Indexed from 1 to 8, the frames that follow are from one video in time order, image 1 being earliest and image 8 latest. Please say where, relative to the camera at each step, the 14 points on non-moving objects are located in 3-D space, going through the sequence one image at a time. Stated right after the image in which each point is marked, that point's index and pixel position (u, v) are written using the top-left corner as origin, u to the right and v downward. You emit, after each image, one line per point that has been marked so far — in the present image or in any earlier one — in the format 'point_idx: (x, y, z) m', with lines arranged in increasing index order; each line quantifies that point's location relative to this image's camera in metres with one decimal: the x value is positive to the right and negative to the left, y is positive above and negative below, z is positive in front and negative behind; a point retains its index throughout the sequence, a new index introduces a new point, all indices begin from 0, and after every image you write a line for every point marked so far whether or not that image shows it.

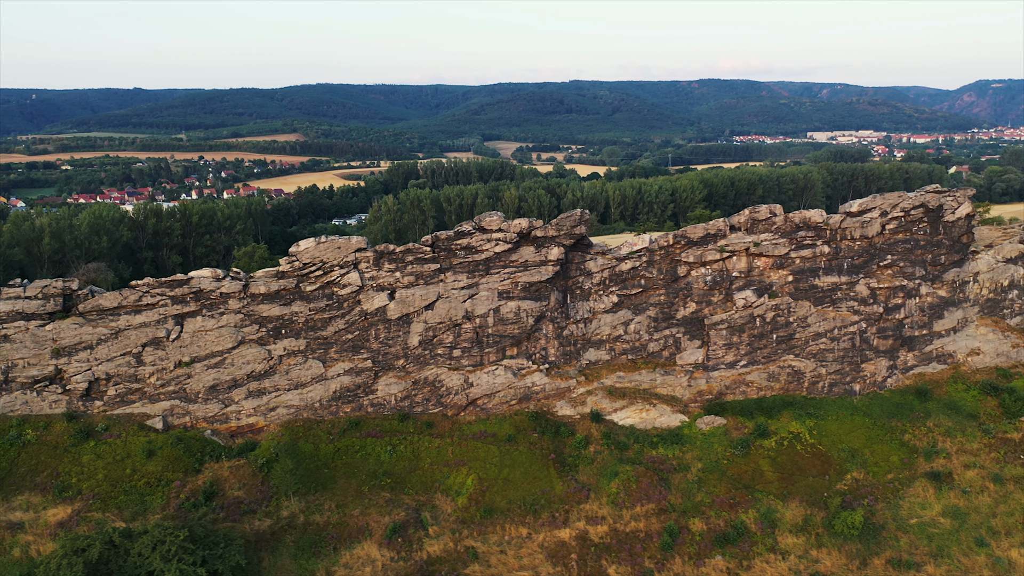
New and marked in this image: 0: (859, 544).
0: (+7.1, -5.2, +17.0) m
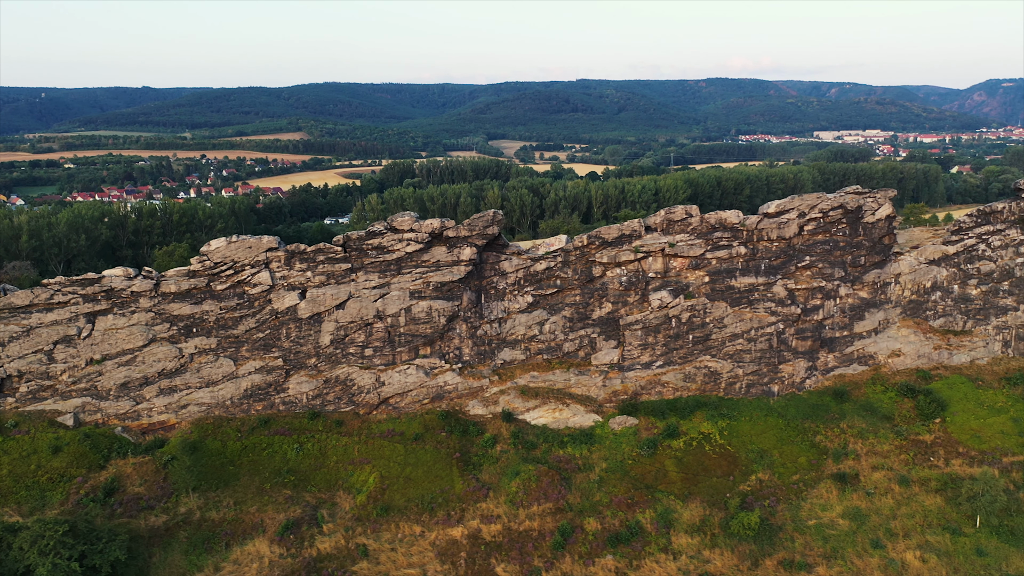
0: (+5.0, -5.3, +17.1) m
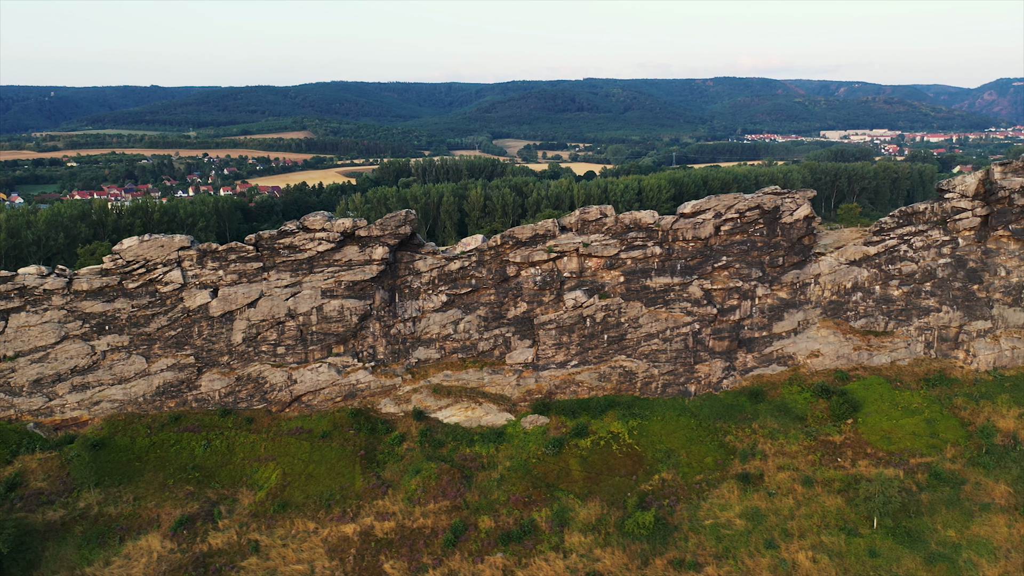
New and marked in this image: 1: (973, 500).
0: (+2.8, -5.3, +17.1) m
1: (+10.1, -4.7, +18.3) m
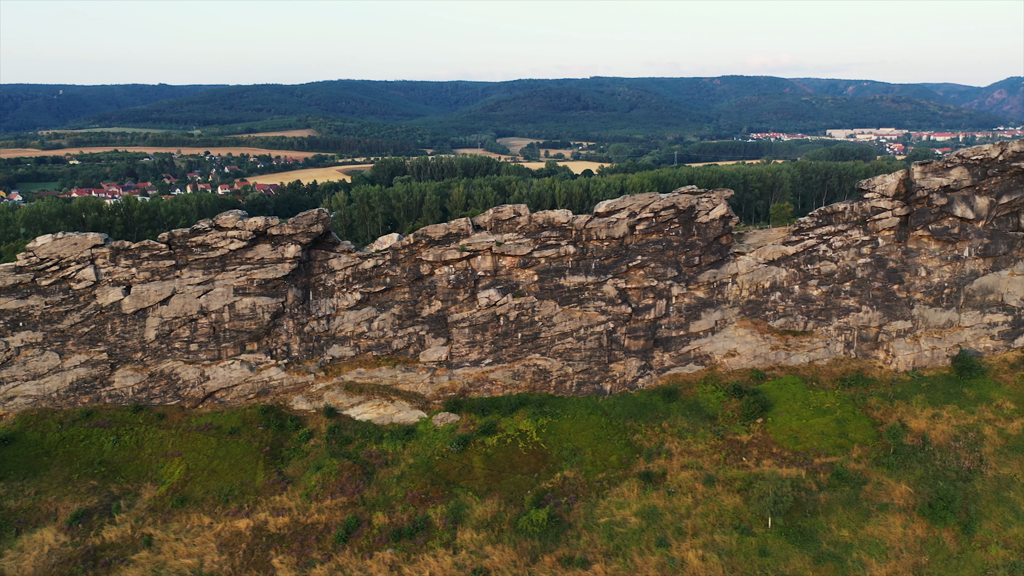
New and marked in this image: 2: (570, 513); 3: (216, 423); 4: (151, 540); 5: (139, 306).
0: (+0.5, -5.2, +17.3) m
1: (+7.9, -4.7, +18.3) m
2: (+1.3, -4.9, +18.0) m
3: (-7.0, -3.2, +19.9) m
4: (-7.3, -5.1, +16.8) m
5: (-9.0, -0.4, +19.9) m
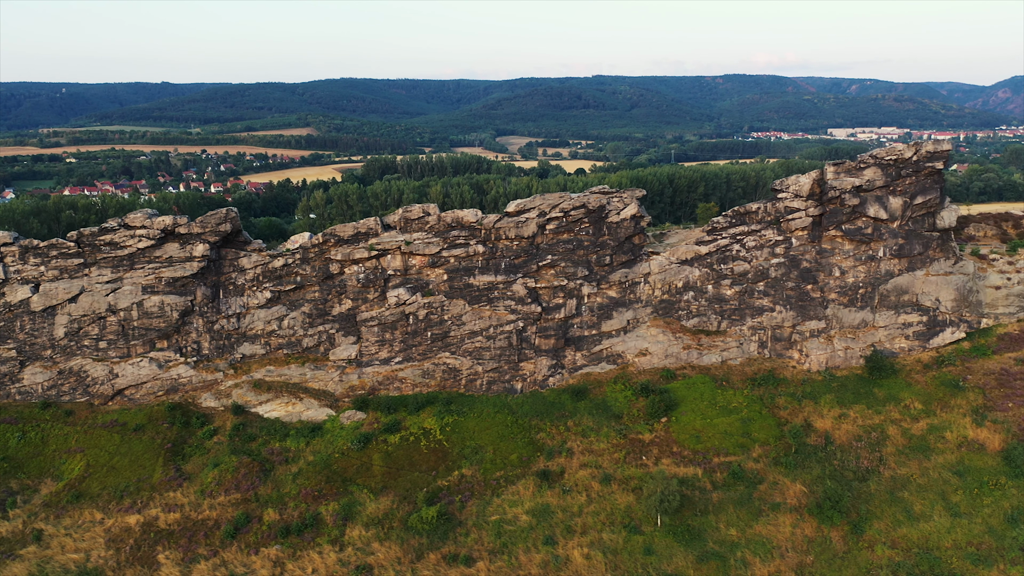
0: (-1.8, -5.2, +17.4) m
1: (+5.6, -4.7, +18.4) m
2: (-1.1, -4.8, +18.2) m
3: (-9.4, -3.2, +20.1) m
4: (-9.7, -5.1, +17.0) m
5: (-11.3, -0.4, +20.1) m
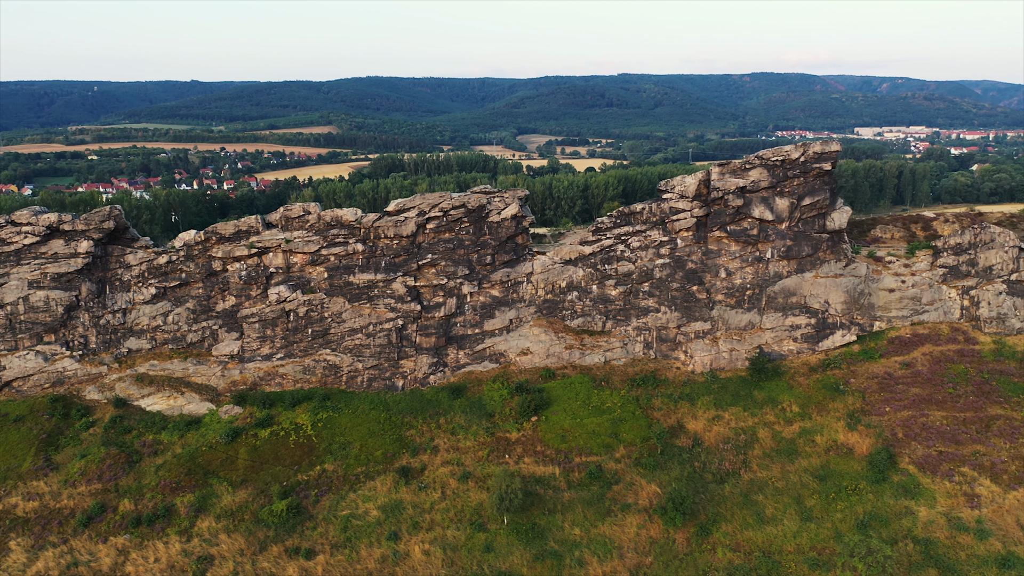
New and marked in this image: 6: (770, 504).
0: (-5.1, -5.2, +17.7) m
1: (+2.3, -4.7, +18.4) m
2: (-4.4, -4.8, +18.4) m
3: (-12.5, -3.0, +20.7) m
4: (-13.0, -4.9, +17.6) m
5: (-14.4, -0.2, +20.8) m
6: (+5.7, -4.7, +18.2) m
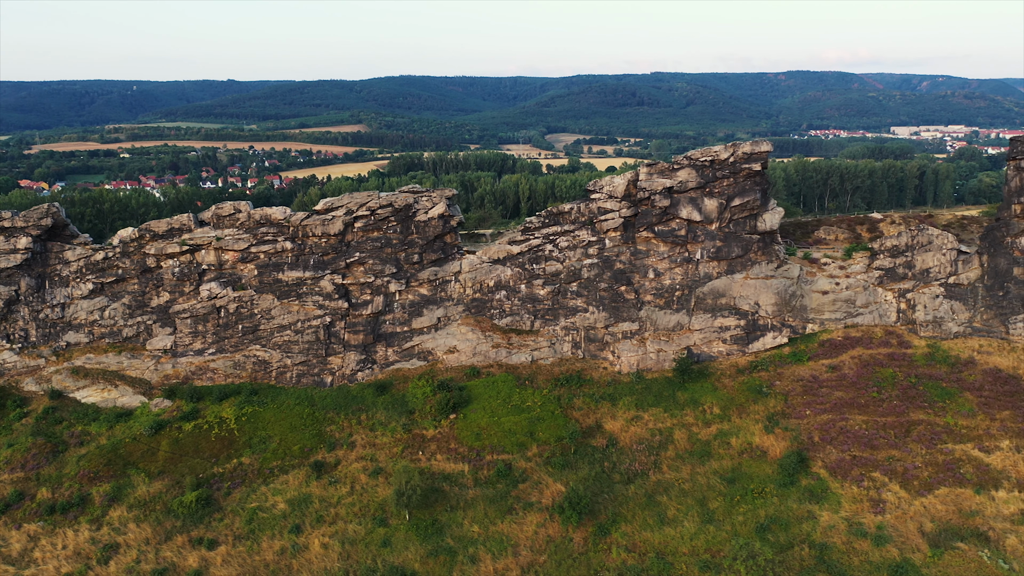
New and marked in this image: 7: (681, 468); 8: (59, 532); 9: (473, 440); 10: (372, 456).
0: (-7.3, -5.1, +18.2) m
1: (+0.2, -4.7, +18.5) m
2: (-6.5, -4.7, +18.9) m
3: (-14.5, -2.9, +21.5) m
4: (-15.1, -4.8, +18.4) m
5: (-16.4, -0.1, +21.7) m
6: (+3.5, -4.8, +18.2) m
7: (+3.9, -4.2, +19.2) m
8: (-9.7, -5.2, +17.7) m
9: (-0.9, -3.6, +20.0) m
10: (-3.3, -4.0, +19.9) m
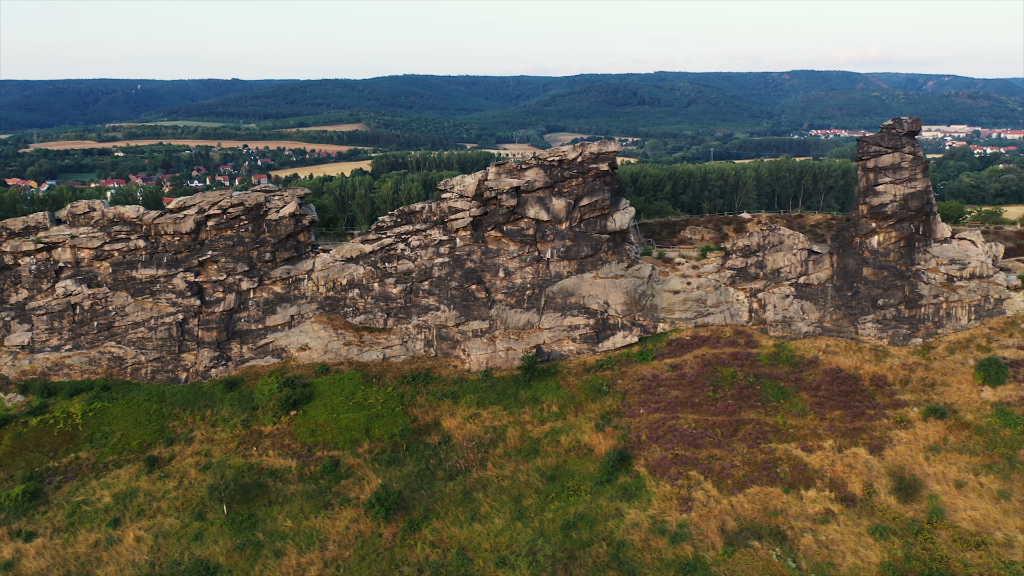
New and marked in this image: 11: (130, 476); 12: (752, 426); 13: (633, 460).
0: (-11.4, -5.0, +18.5) m
1: (-3.9, -4.6, +18.7) m
2: (-10.5, -4.7, +19.2) m
3: (-18.5, -2.8, +21.9) m
4: (-19.2, -4.7, +18.9) m
5: (-20.4, 0.0, +22.1) m
6: (-0.5, -4.7, +18.4) m
7: (-0.1, -4.1, +19.4) m
8: (-13.8, -5.1, +18.1) m
9: (-4.9, -3.6, +20.2) m
10: (-7.4, -4.0, +20.1) m
11: (-9.0, -4.4, +19.5) m
12: (+5.7, -3.3, +19.7) m
13: (+2.8, -4.0, +19.2) m
